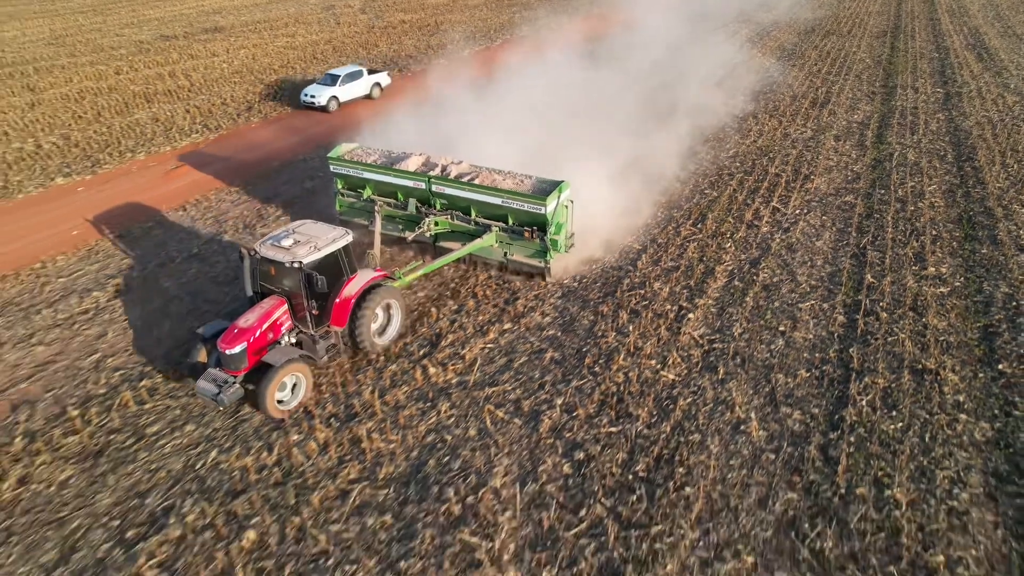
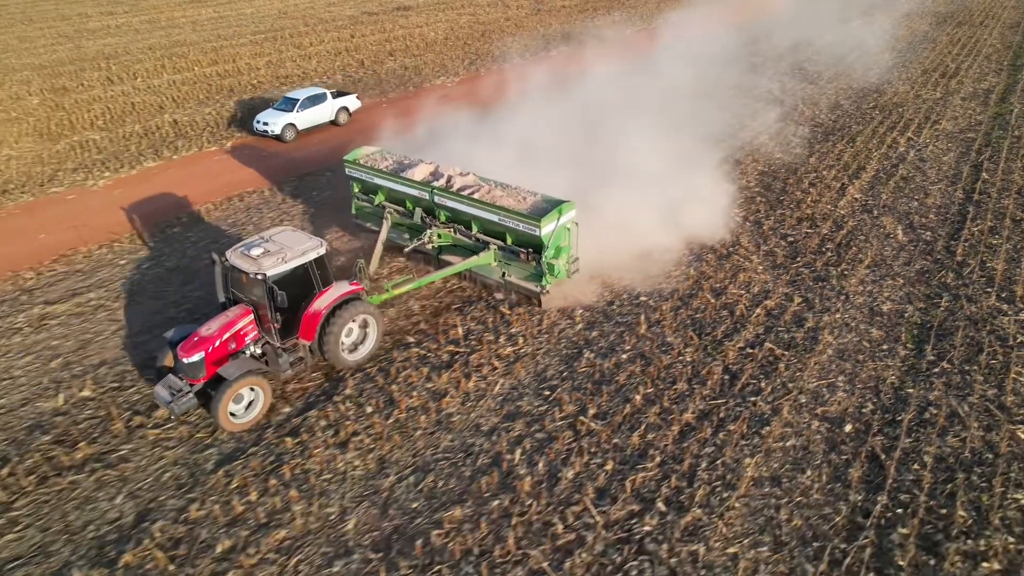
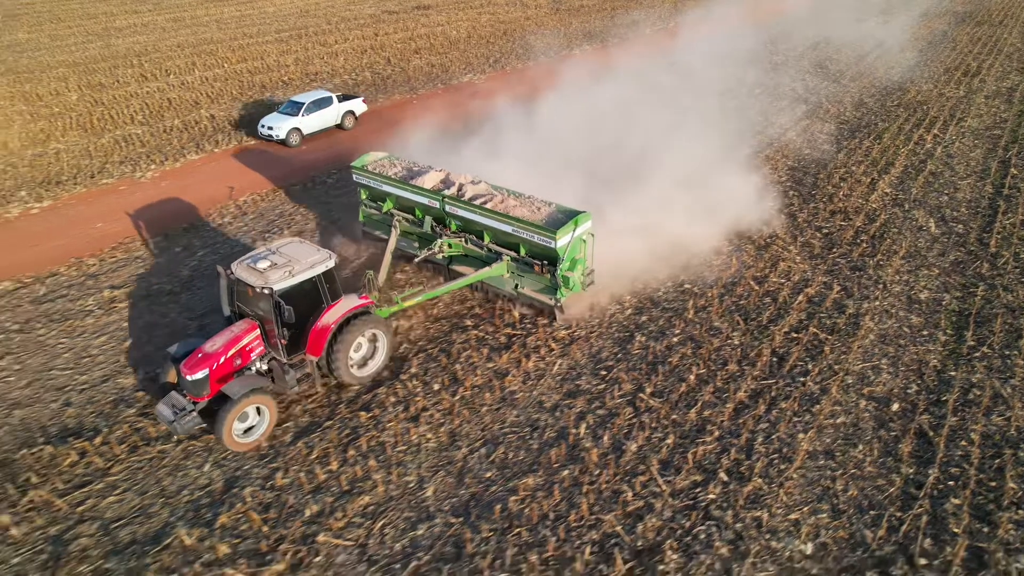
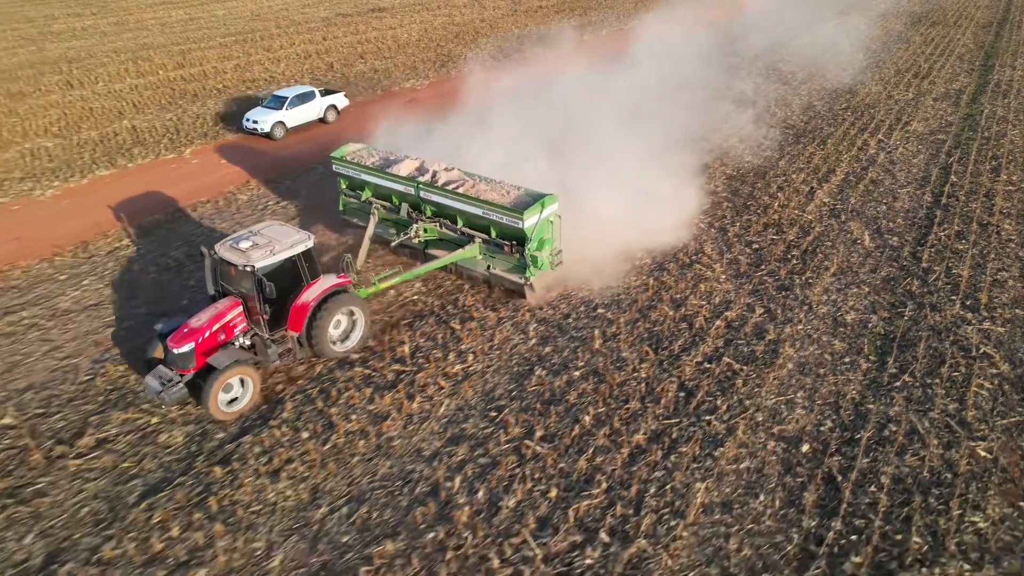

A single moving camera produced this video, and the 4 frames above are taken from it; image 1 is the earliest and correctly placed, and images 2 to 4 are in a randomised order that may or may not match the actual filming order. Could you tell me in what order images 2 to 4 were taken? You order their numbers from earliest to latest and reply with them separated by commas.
4, 2, 3
